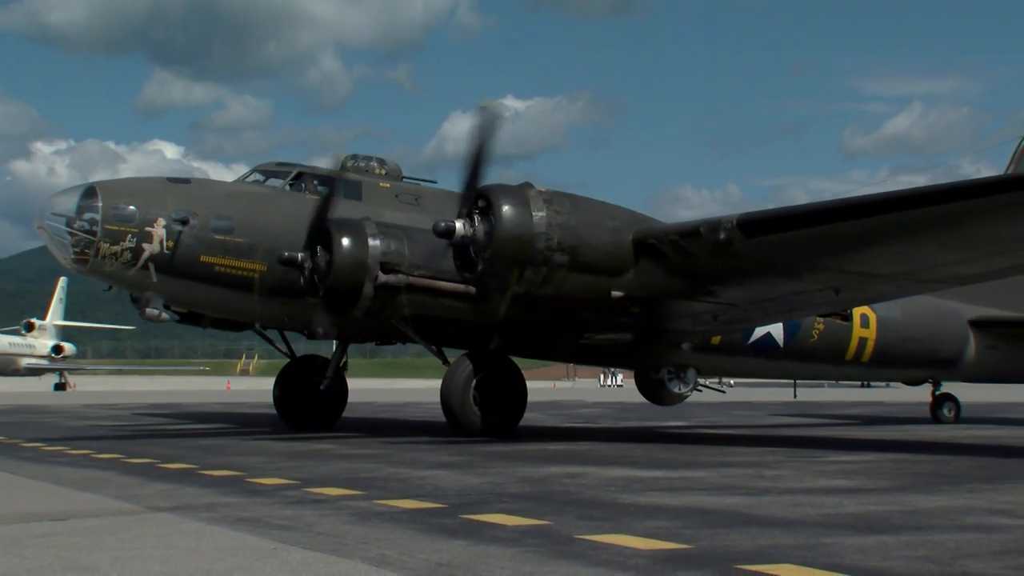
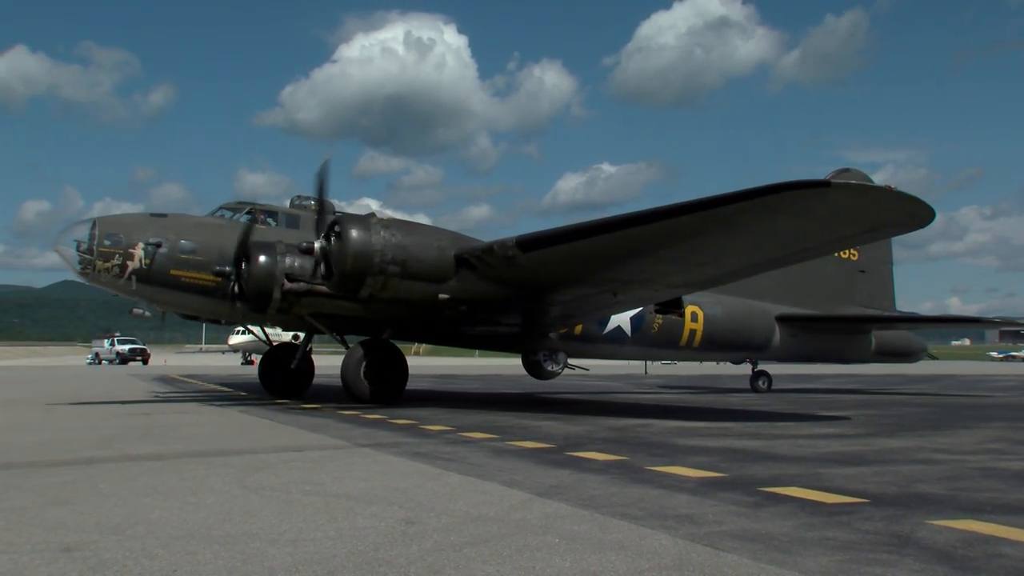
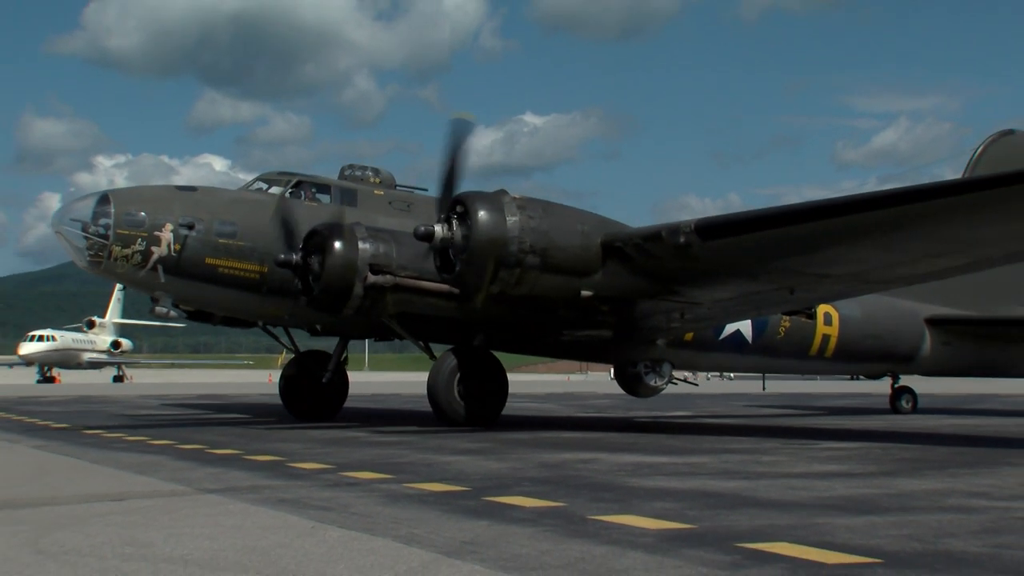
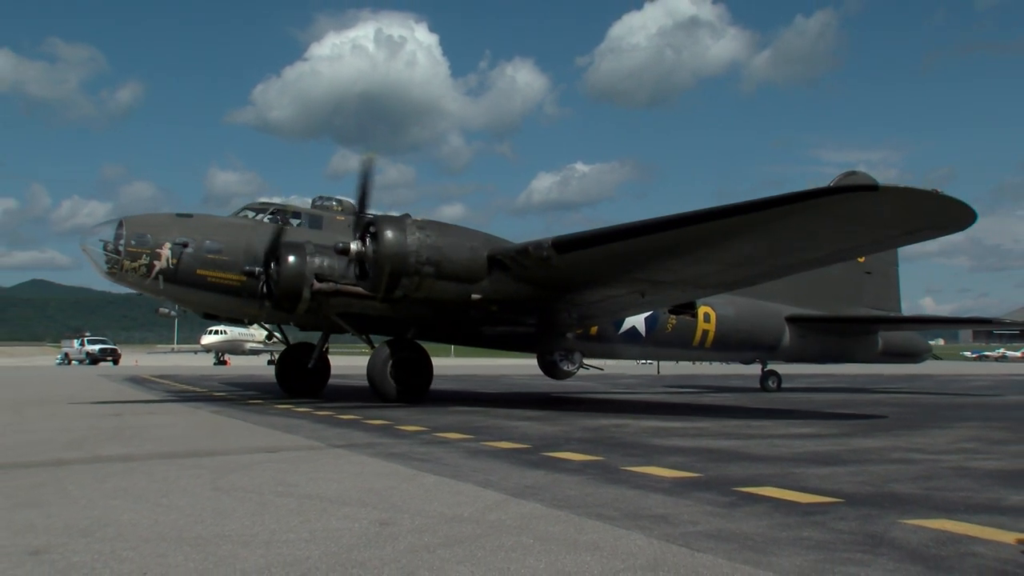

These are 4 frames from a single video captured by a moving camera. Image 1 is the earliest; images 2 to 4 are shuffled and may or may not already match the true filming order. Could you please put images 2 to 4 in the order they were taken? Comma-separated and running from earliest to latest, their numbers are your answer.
3, 4, 2
